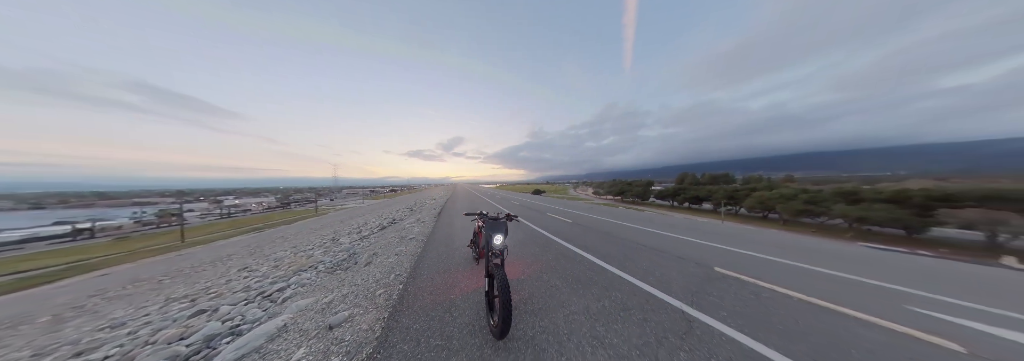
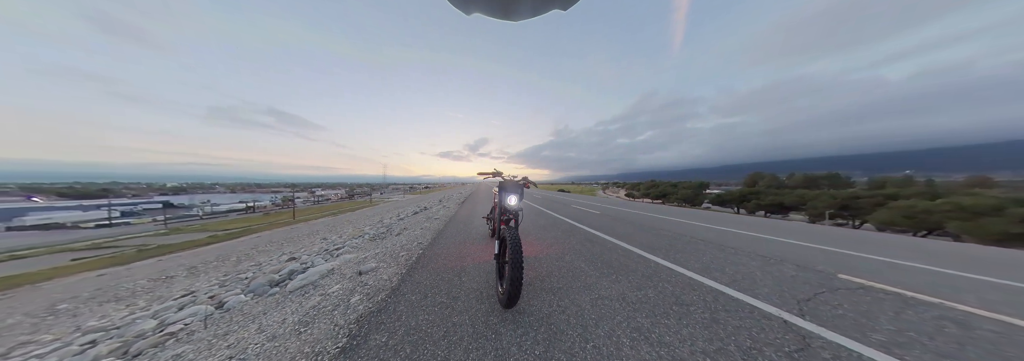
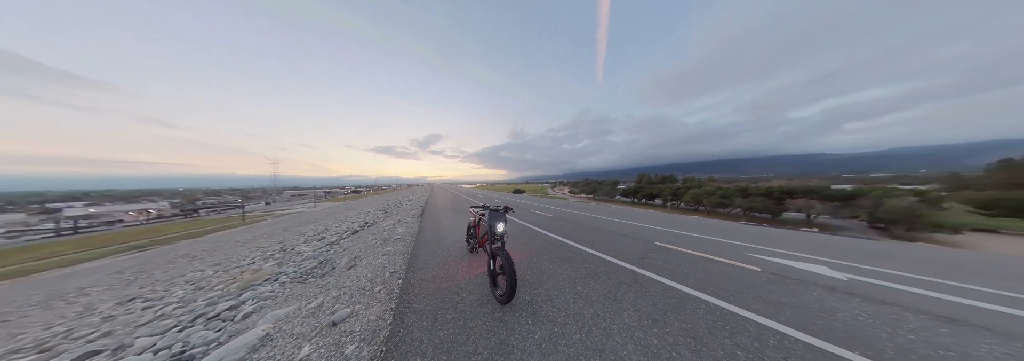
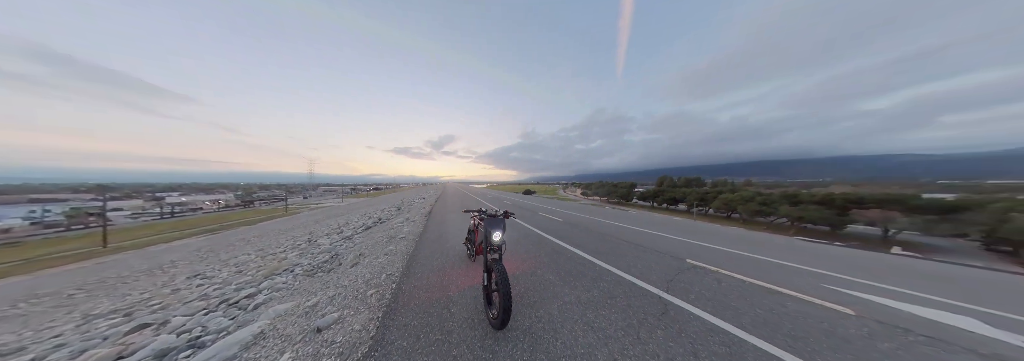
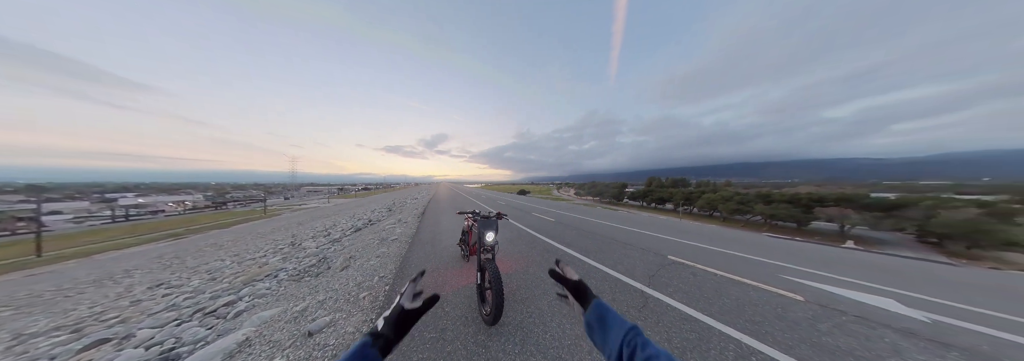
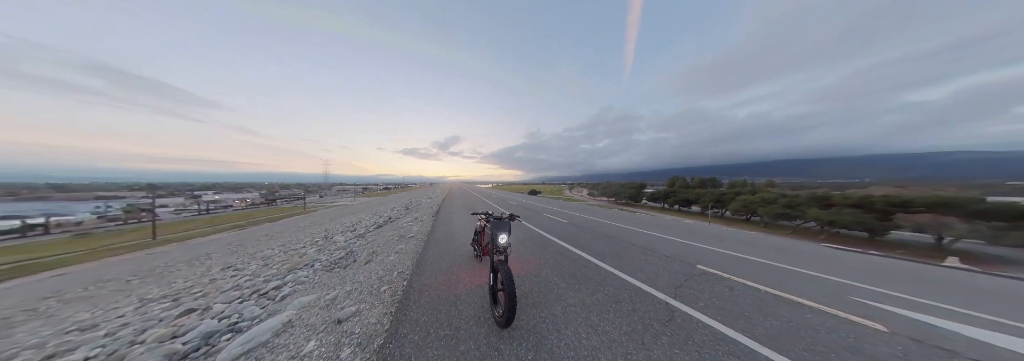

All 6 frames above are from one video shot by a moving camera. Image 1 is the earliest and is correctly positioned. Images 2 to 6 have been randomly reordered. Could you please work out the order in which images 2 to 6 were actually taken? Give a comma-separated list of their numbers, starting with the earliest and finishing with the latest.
3, 2, 4, 6, 5
